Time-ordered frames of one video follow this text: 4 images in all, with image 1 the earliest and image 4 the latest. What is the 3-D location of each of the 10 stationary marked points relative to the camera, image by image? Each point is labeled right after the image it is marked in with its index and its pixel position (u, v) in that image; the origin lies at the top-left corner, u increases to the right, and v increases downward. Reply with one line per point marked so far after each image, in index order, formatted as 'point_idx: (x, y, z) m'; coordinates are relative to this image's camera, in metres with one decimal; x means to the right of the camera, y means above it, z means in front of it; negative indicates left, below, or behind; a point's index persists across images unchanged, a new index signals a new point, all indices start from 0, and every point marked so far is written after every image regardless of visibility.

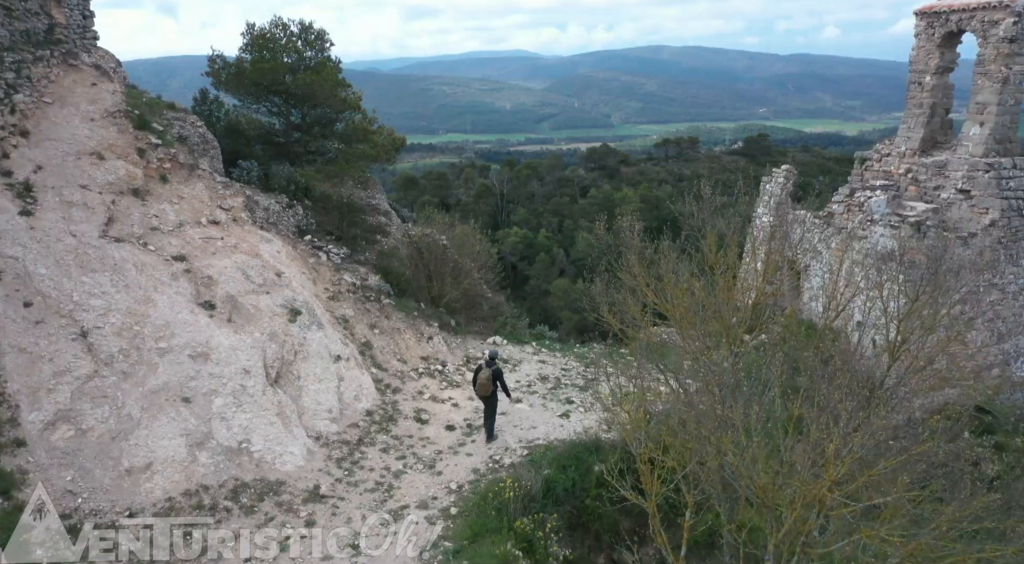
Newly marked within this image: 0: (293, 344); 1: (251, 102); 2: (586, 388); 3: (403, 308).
0: (-3.0, -0.9, +9.4) m
1: (-5.1, +3.5, +13.5) m
2: (+1.1, -1.6, +10.3) m
3: (-1.8, -0.5, +11.5) m
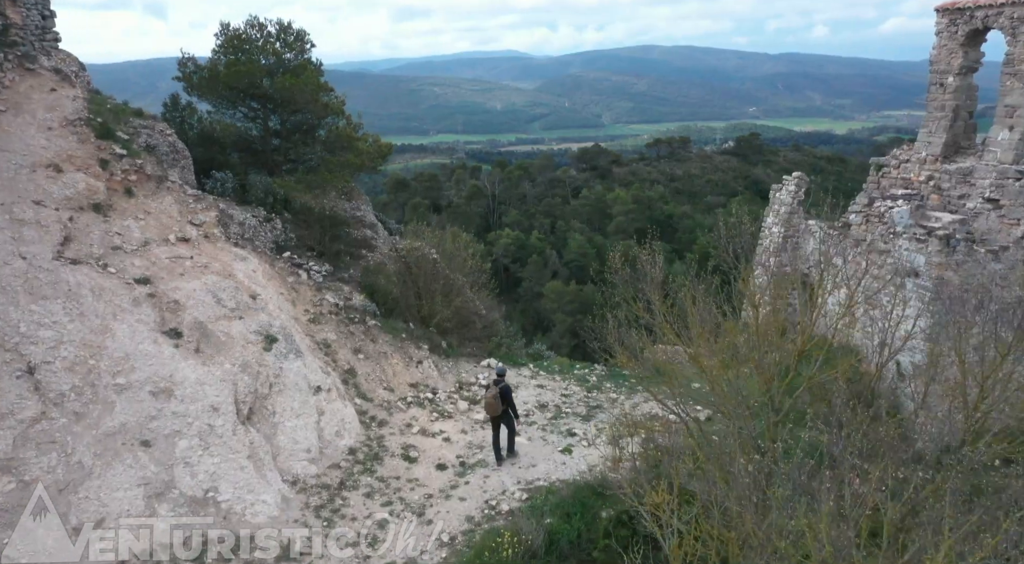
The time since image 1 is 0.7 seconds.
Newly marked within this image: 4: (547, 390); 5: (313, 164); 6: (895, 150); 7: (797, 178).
0: (-3.0, -1.2, +8.5) m
1: (-5.2, +3.2, +12.6) m
2: (+1.1, -1.9, +9.5) m
3: (-1.9, -0.8, +10.7) m
4: (+0.5, -1.6, +10.5) m
5: (-3.8, +2.2, +13.2) m
6: (+6.4, +2.2, +11.5) m
7: (+5.0, +1.8, +12.0) m
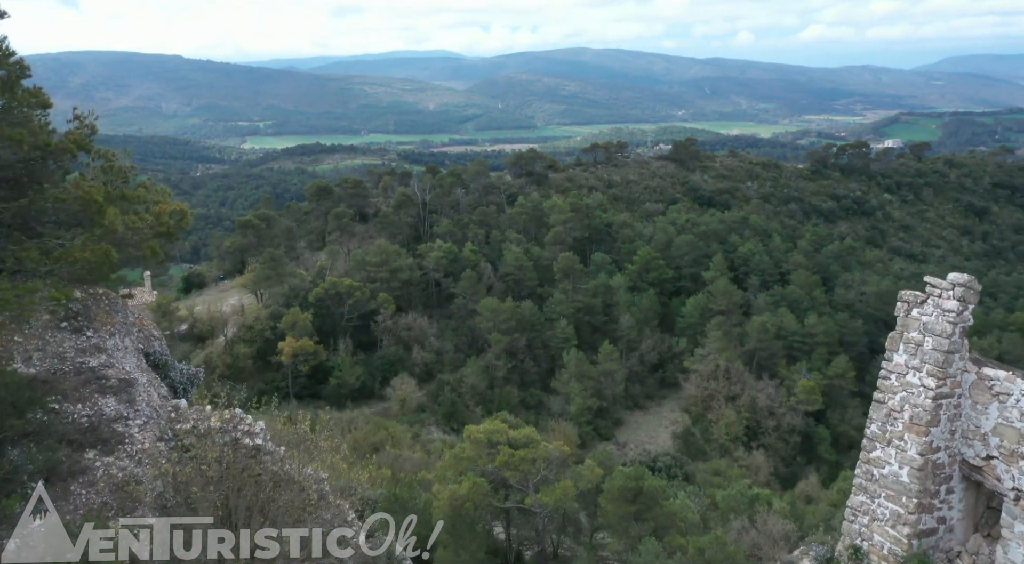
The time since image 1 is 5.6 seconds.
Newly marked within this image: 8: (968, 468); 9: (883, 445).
0: (-3.5, -3.1, +2.1) m
1: (-6.1, +1.2, +5.9) m
2: (+0.5, -3.8, +3.4) m
3: (-2.6, -2.7, +4.3) m
4: (-0.1, -3.5, +4.4) m
5: (-4.8, +0.3, +6.6) m
6: (+5.5, +0.4, +5.9) m
7: (+4.1, 0.0, +6.3) m
8: (+4.2, -1.7, +6.4) m
9: (+3.6, -1.6, +6.6) m
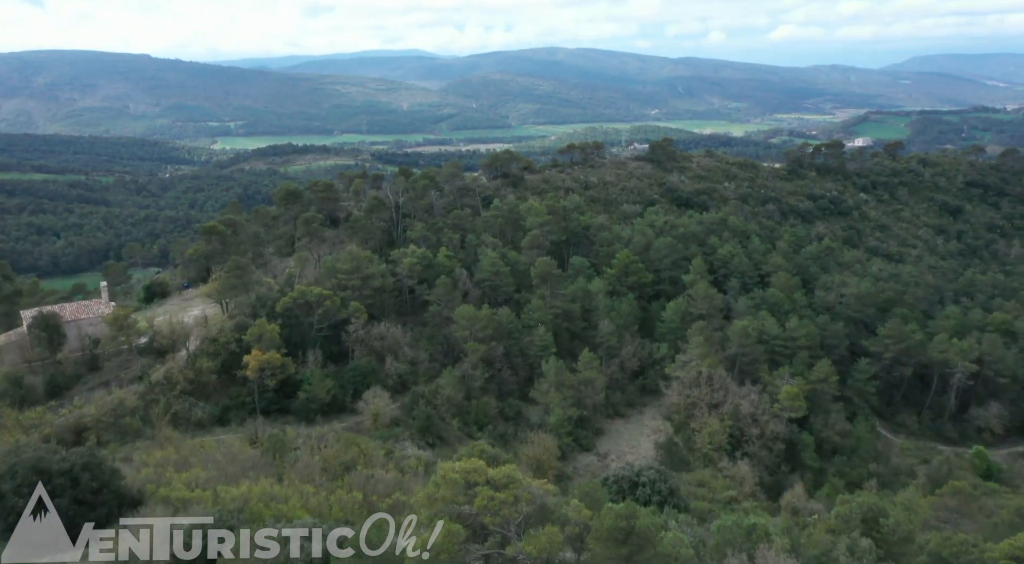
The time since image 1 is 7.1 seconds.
0: (-3.4, -3.9, -0.7) m
1: (-6.2, +0.4, +3.1) m
2: (+0.5, -4.6, +0.9) m
3: (-2.6, -3.5, +1.6) m
4: (-0.1, -4.4, +1.8) m
5: (-4.9, -0.6, +3.9) m
6: (+5.4, -0.4, +3.5) m
7: (+4.0, -0.8, +3.8) m
8: (+4.2, -2.5, +4.0) m
9: (+3.5, -2.4, +4.2) m
